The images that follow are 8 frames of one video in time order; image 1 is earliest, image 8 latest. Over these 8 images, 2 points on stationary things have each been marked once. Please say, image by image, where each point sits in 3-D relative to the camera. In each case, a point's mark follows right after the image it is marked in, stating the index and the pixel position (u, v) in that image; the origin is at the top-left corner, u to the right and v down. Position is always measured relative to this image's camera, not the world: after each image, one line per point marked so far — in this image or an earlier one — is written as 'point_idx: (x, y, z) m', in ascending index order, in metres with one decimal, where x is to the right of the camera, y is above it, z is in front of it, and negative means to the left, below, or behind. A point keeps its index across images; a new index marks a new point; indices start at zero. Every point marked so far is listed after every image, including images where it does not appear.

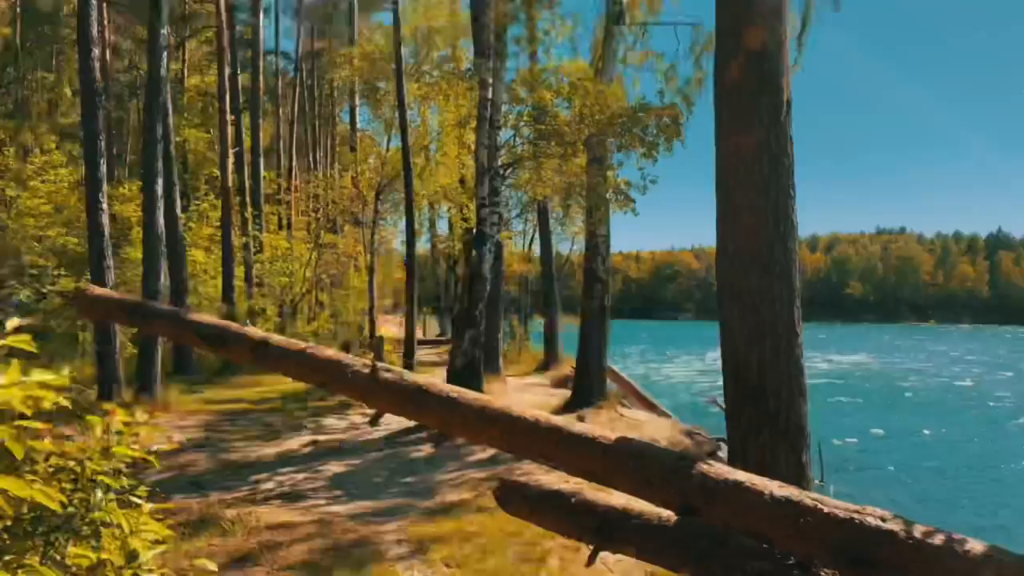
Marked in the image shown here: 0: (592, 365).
0: (+0.9, -0.9, +9.6) m
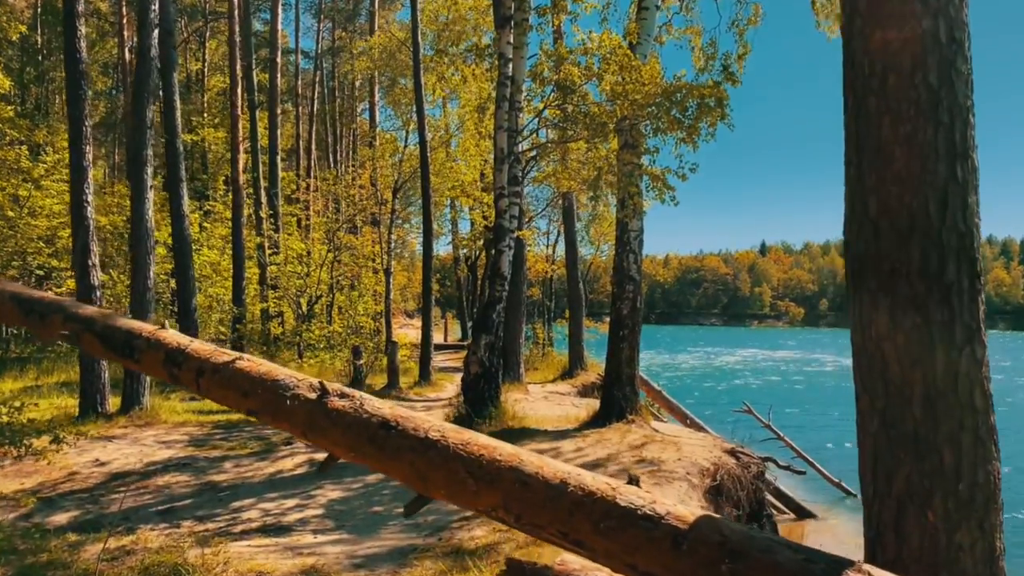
0: (+1.1, -0.9, +8.6) m
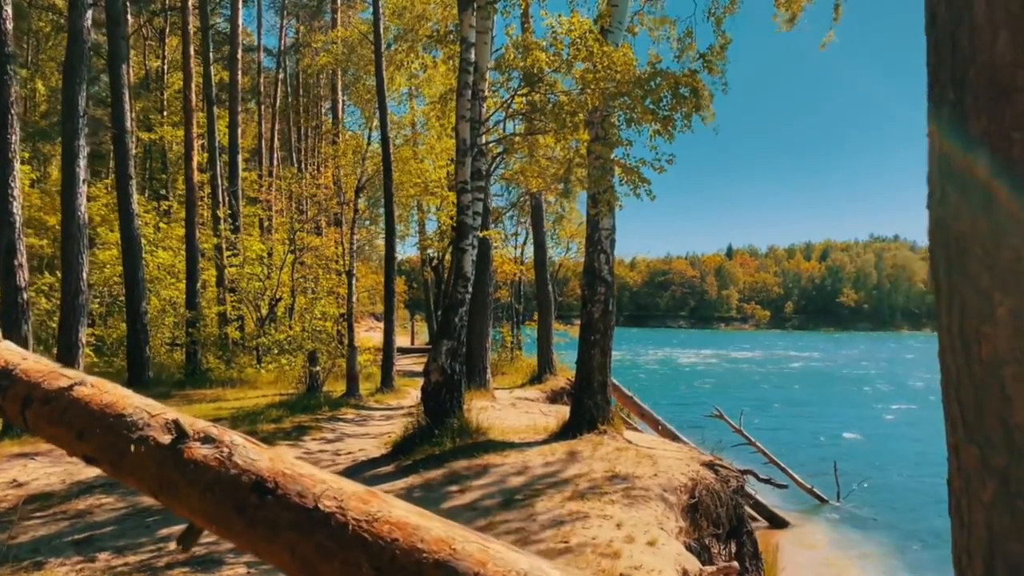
0: (+0.8, -0.9, +8.1) m
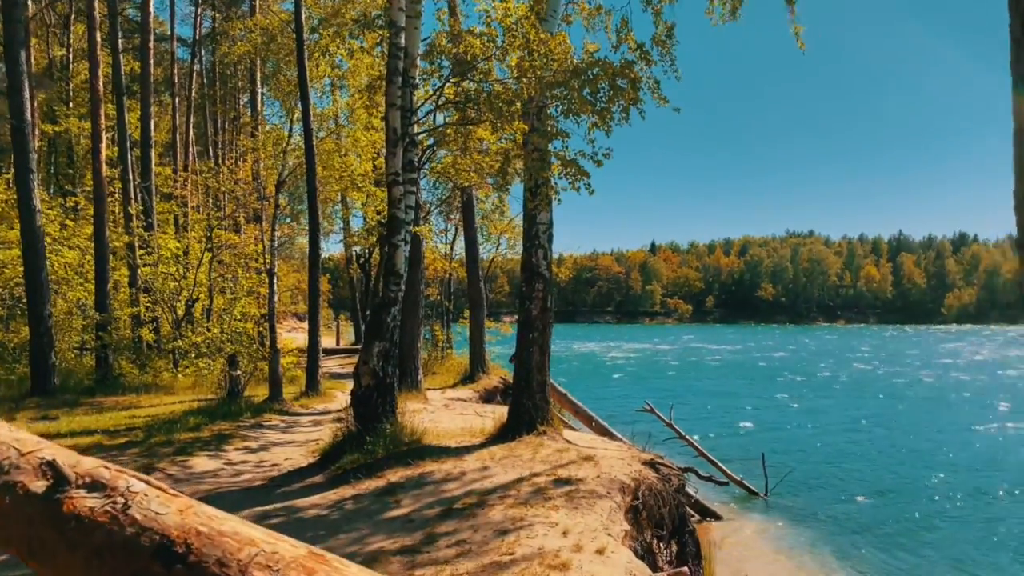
0: (+0.2, -0.9, +7.8) m
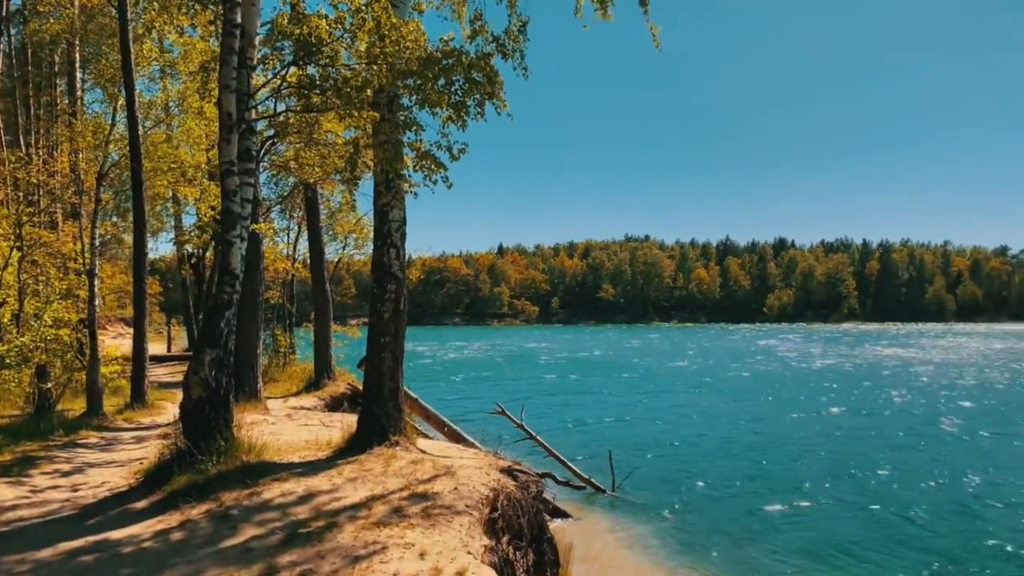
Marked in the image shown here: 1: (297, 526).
0: (-1.1, -0.9, +7.4) m
1: (-1.3, -1.5, +5.1) m
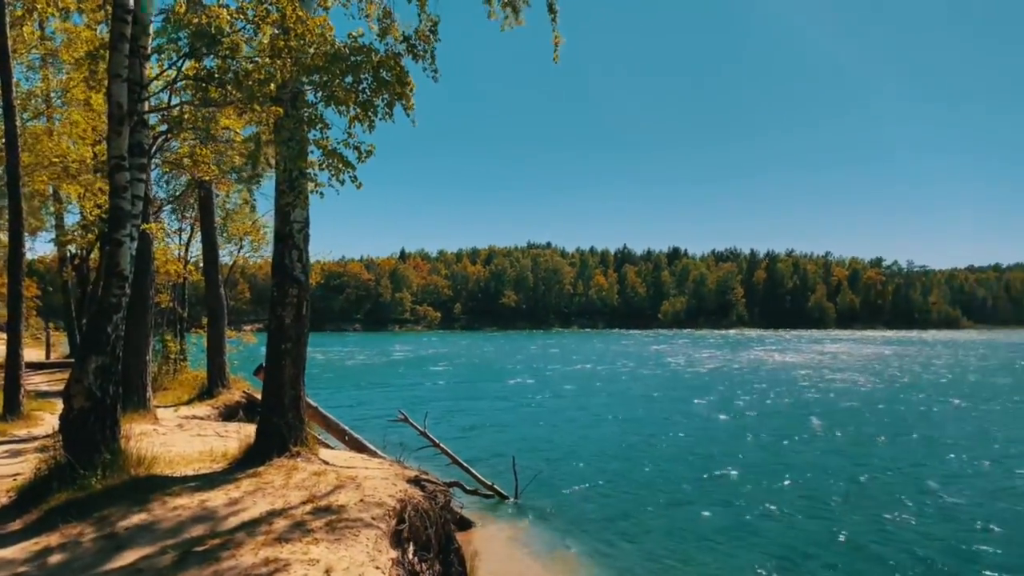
0: (-1.9, -0.9, +7.1) m
1: (-1.8, -1.5, +4.8) m
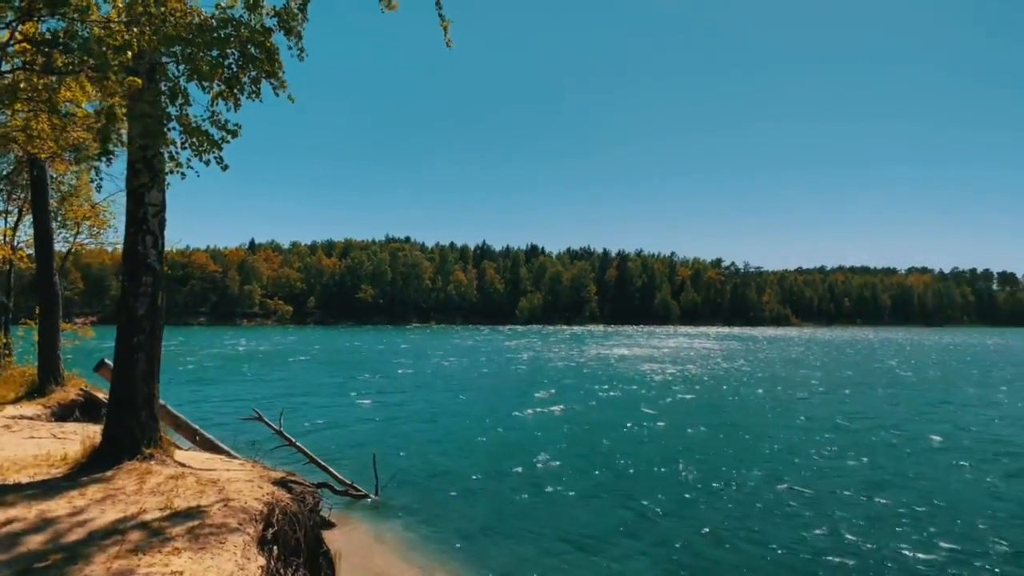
0: (-2.9, -0.8, +6.5) m
1: (-2.5, -1.4, +4.3) m
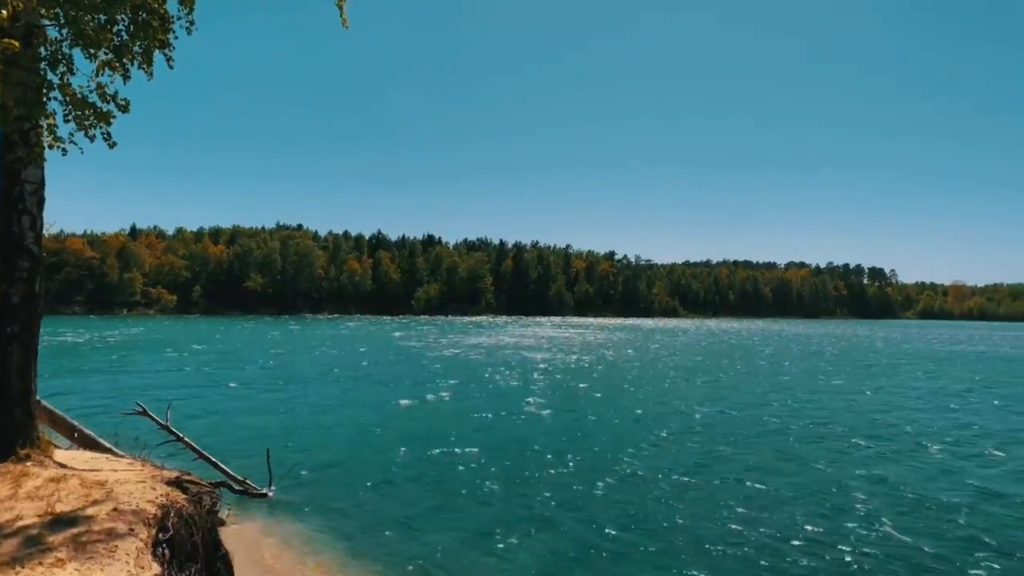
0: (-3.6, -0.7, +6.0) m
1: (-2.8, -1.3, +3.8) m
